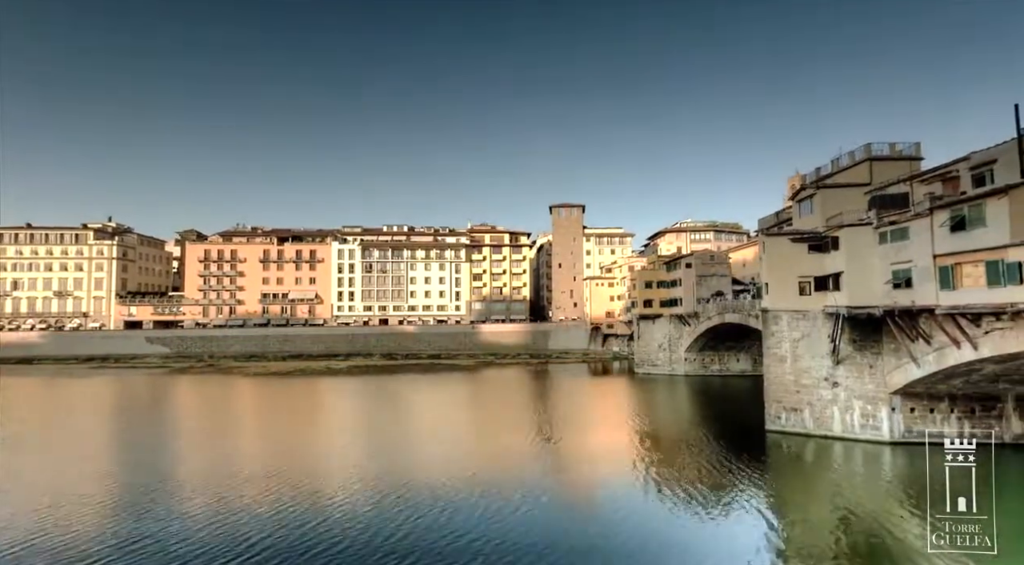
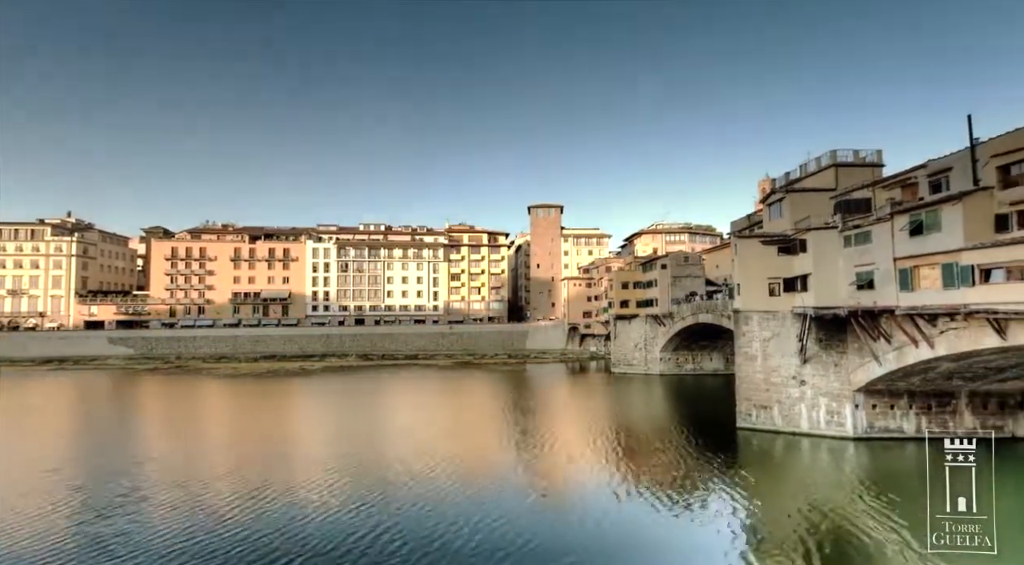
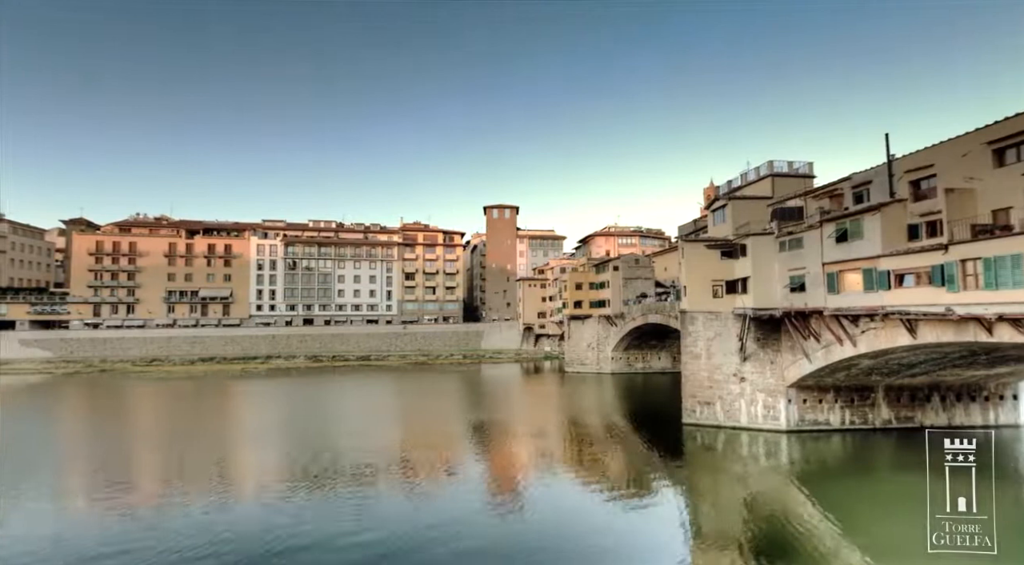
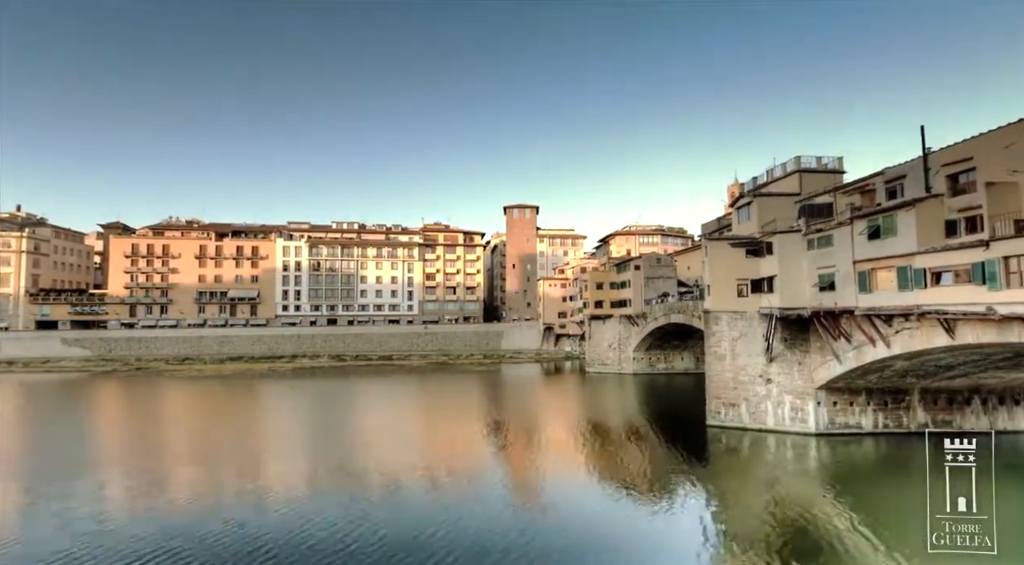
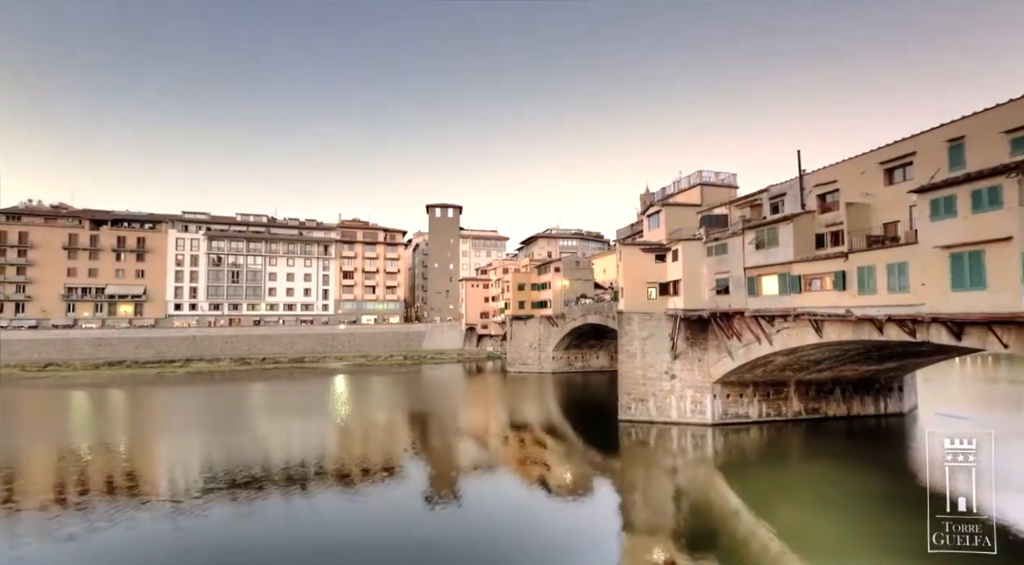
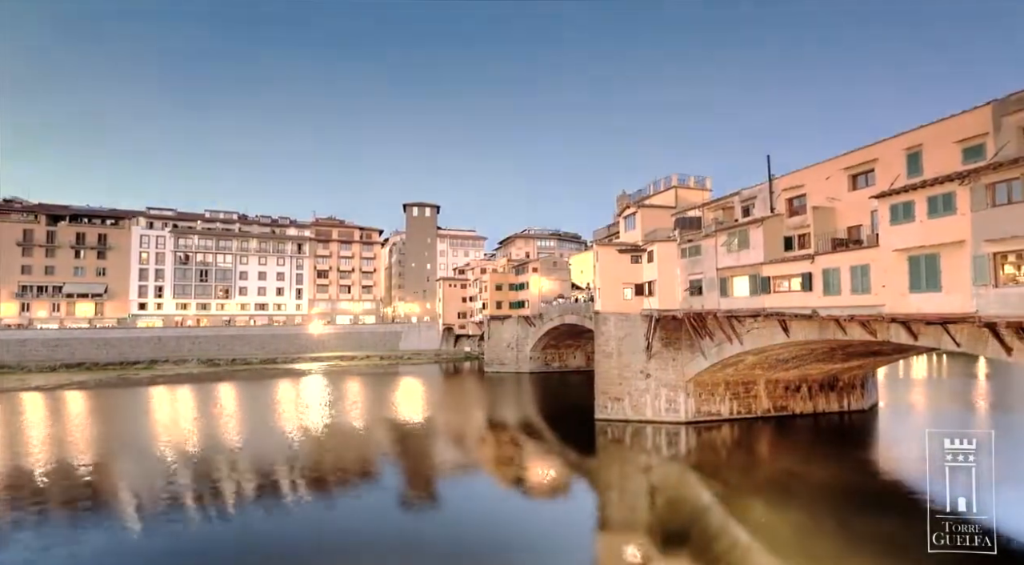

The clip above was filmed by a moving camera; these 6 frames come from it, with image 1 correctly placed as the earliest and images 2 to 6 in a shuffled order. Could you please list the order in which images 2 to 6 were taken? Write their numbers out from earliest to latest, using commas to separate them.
2, 4, 3, 5, 6
